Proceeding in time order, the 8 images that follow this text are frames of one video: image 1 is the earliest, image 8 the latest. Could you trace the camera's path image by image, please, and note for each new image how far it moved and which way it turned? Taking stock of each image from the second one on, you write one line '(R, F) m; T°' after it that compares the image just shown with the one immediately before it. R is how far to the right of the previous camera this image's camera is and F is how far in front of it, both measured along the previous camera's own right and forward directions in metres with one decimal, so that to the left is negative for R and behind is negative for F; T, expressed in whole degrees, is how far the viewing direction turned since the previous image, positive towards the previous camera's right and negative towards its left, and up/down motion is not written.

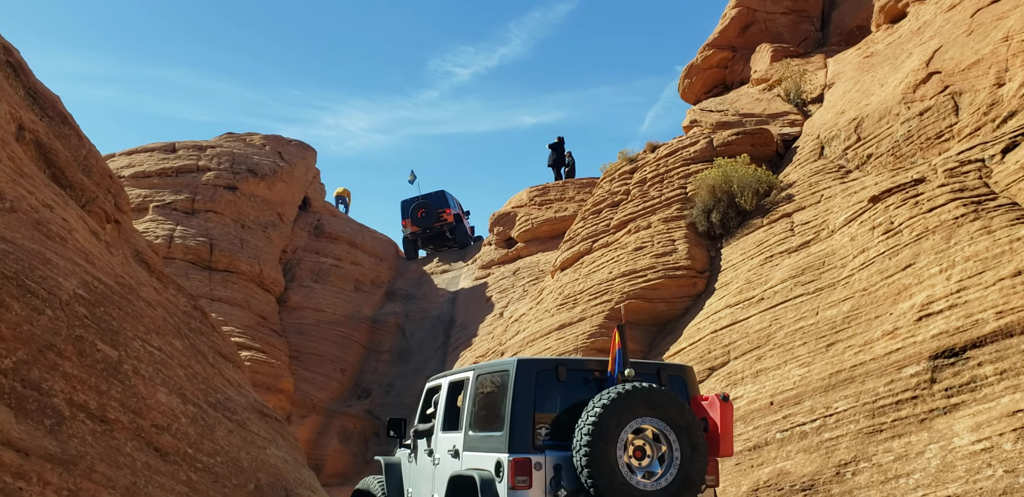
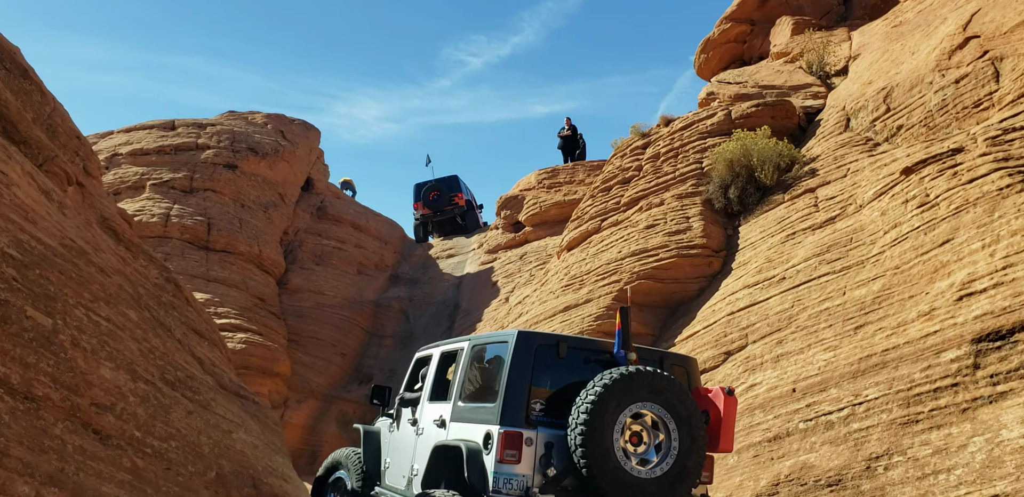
(+0.1, +0.8) m; -1°
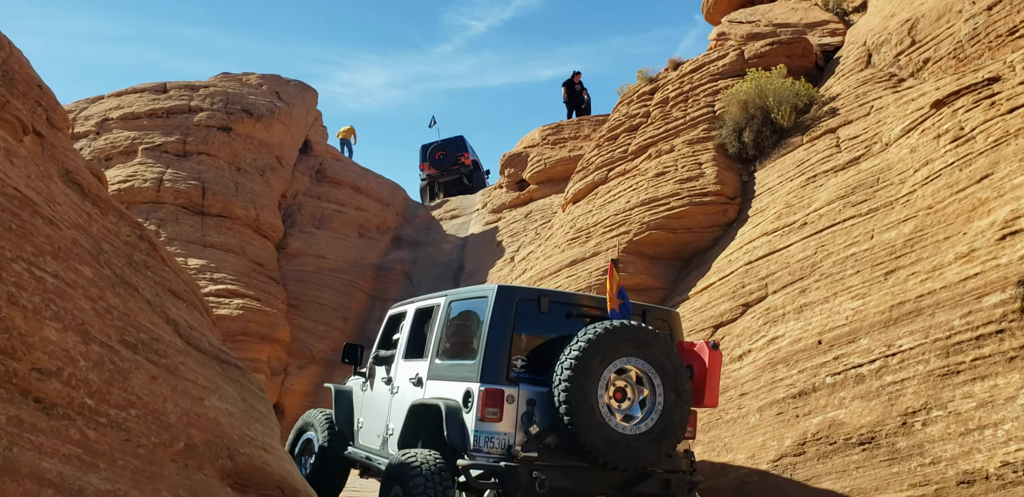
(+0.1, +0.7) m; -1°
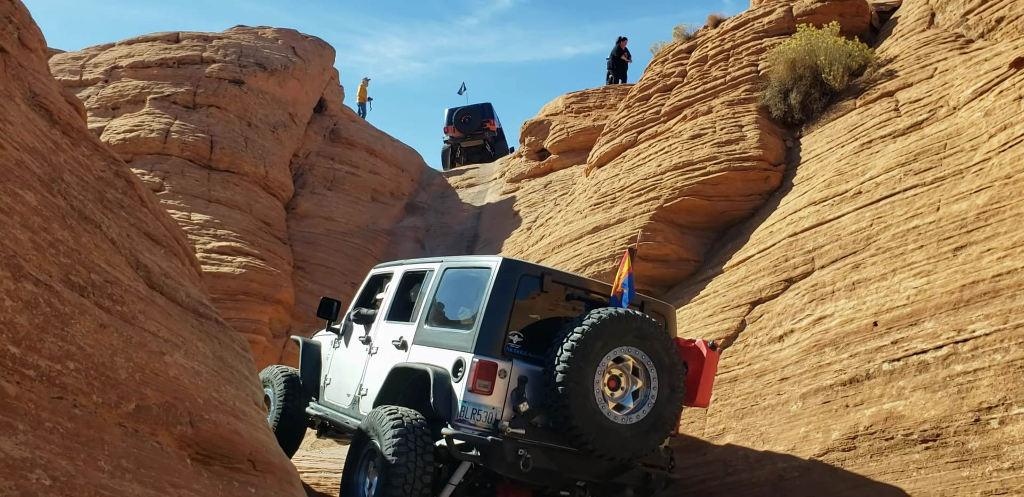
(0.0, +0.9) m; -1°
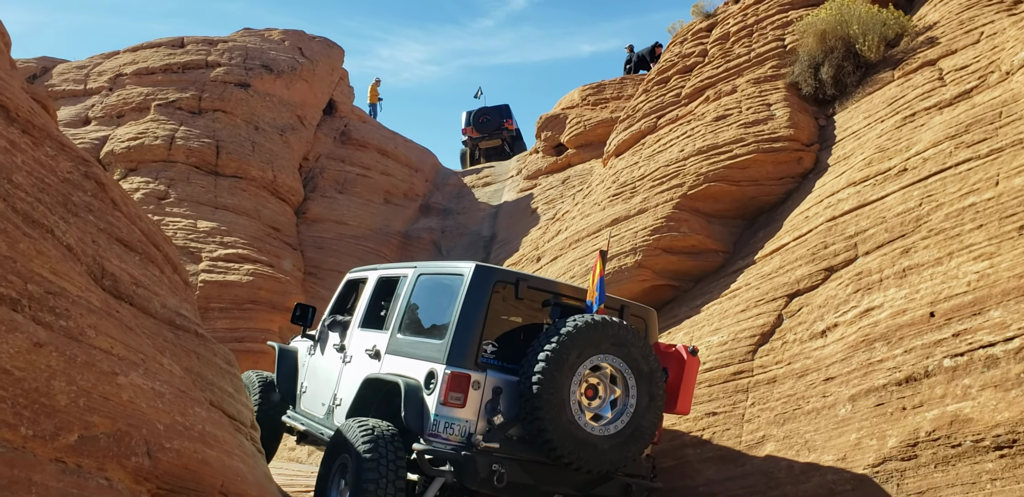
(+0.1, +0.7) m; -1°
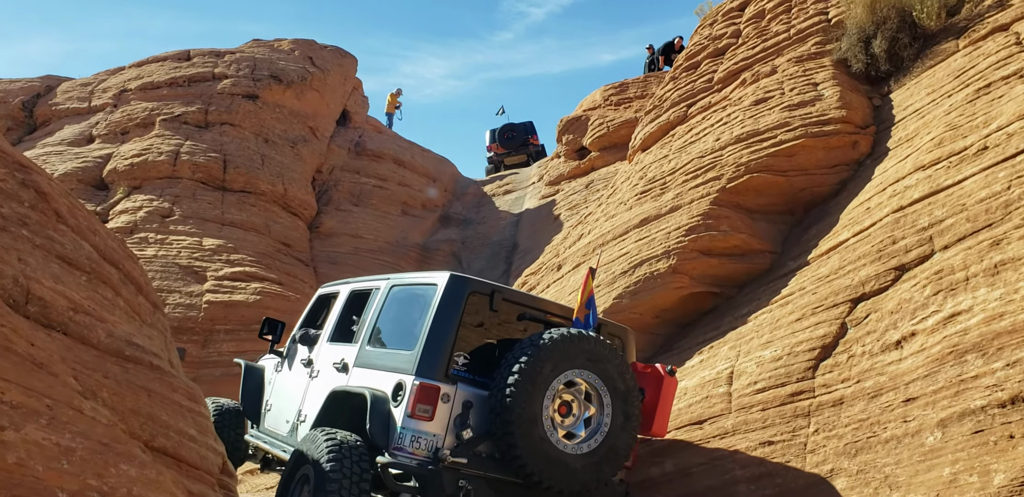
(+0.1, +1.1) m; -2°
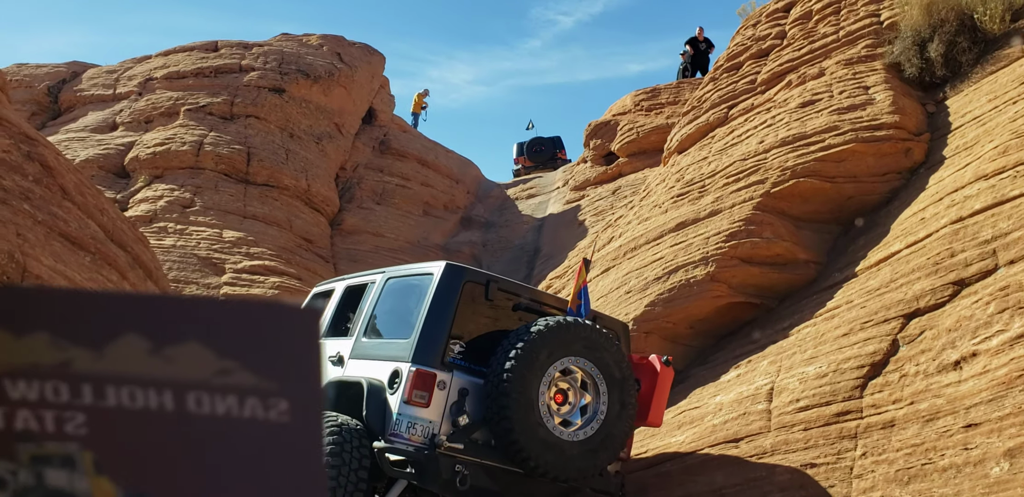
(-0.1, +0.4) m; -1°
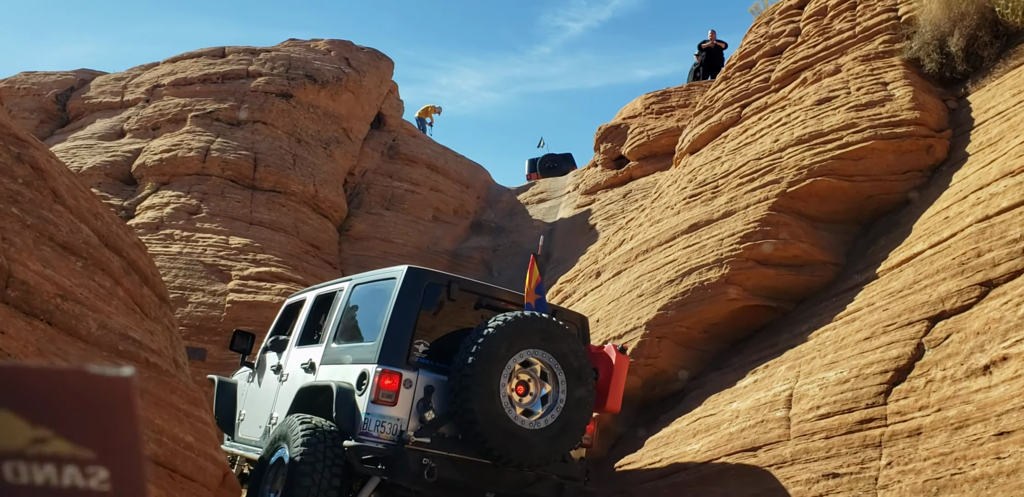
(0.0, +0.2) m; -1°
